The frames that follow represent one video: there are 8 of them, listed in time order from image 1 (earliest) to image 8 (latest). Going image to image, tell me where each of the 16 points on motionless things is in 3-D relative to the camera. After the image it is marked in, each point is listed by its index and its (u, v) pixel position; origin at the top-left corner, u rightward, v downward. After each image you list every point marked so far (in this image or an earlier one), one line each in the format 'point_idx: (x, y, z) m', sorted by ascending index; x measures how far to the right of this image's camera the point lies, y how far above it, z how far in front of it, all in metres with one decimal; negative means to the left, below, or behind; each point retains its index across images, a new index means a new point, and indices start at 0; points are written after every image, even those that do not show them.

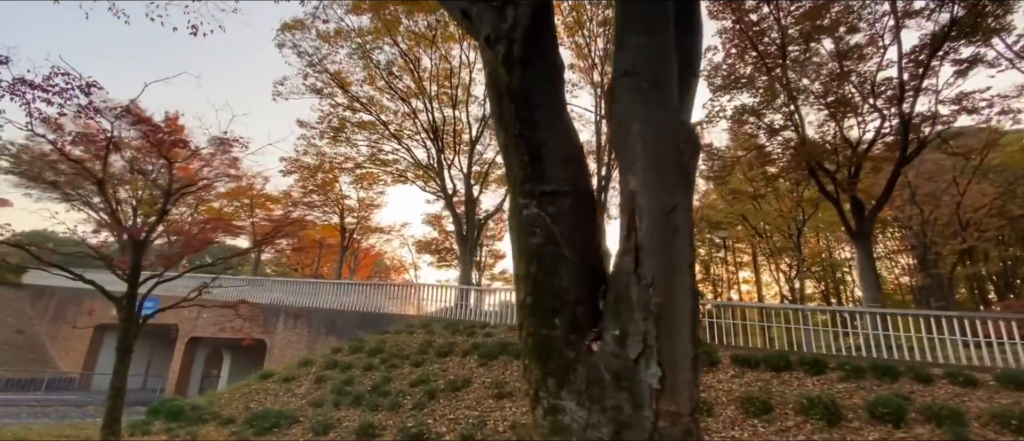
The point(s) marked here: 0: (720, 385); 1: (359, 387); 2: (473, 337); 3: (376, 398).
0: (+2.8, -2.2, +7.4) m
1: (-2.3, -2.5, +8.4) m
2: (-0.8, -2.1, +10.3) m
3: (-1.9, -2.5, +7.9) m
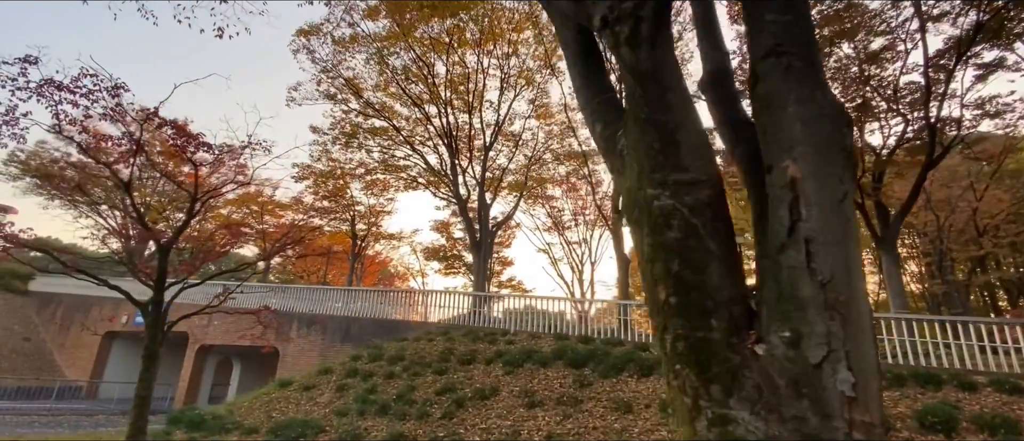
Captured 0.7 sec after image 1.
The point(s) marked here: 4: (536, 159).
0: (+3.2, -2.3, +7.2) m
1: (-1.9, -2.6, +8.2) m
2: (-0.4, -2.2, +10.1) m
3: (-1.5, -2.6, +7.7) m
4: (+0.8, +2.0, +18.2) m
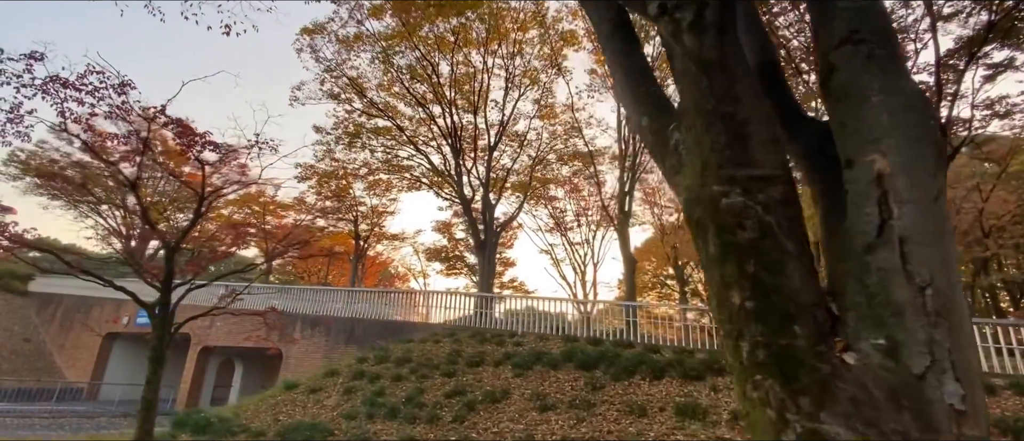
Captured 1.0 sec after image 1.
0: (+3.3, -2.3, +7.1) m
1: (-1.7, -2.6, +8.1) m
2: (-0.2, -2.2, +10.0) m
3: (-1.3, -2.6, +7.6) m
4: (+0.9, +2.0, +18.1) m
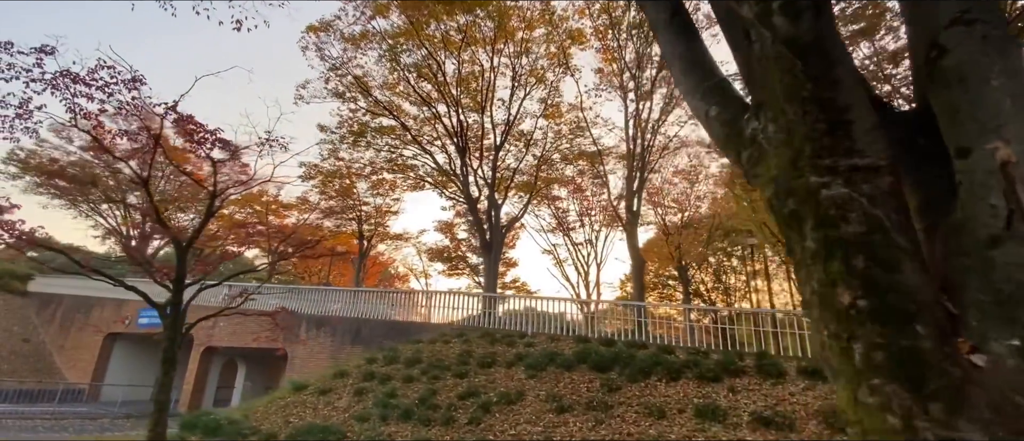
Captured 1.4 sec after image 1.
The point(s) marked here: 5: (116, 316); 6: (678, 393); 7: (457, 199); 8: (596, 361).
0: (+3.5, -2.3, +7.0) m
1: (-1.5, -2.6, +8.0) m
2: (0.0, -2.2, +9.9) m
3: (-1.1, -2.5, +7.4) m
4: (+1.1, +2.0, +18.0) m
5: (-12.9, -3.1, +18.1) m
6: (+2.2, -2.3, +7.5) m
7: (-1.8, +0.7, +18.4) m
8: (+1.3, -2.1, +8.5) m
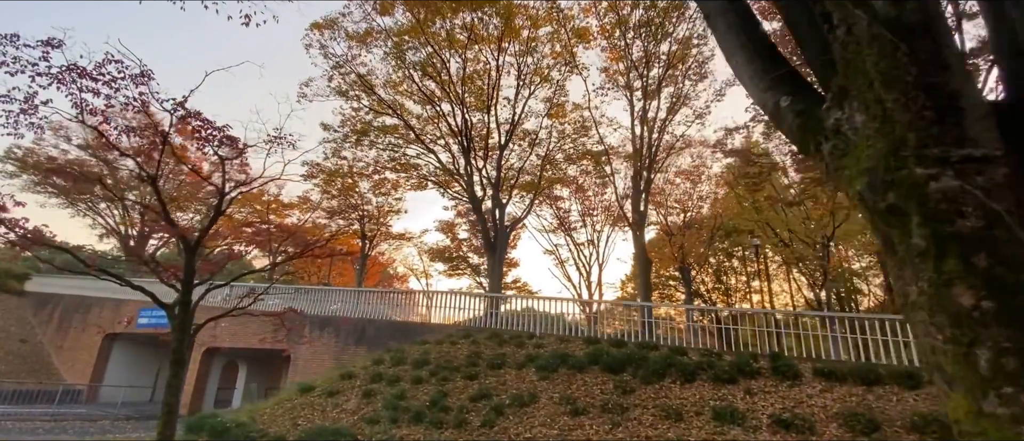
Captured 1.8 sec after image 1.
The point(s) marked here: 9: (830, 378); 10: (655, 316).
0: (+3.7, -2.3, +6.9) m
1: (-1.4, -2.5, +7.9) m
2: (+0.1, -2.2, +9.8) m
3: (-1.0, -2.5, +7.3) m
4: (+1.2, +2.0, +17.8) m
5: (-12.8, -3.1, +17.9) m
6: (+2.4, -2.3, +7.4) m
7: (-1.7, +0.7, +18.3) m
8: (+1.4, -2.1, +8.4) m
9: (+4.3, -2.1, +7.5) m
10: (+2.9, -2.0, +11.5) m
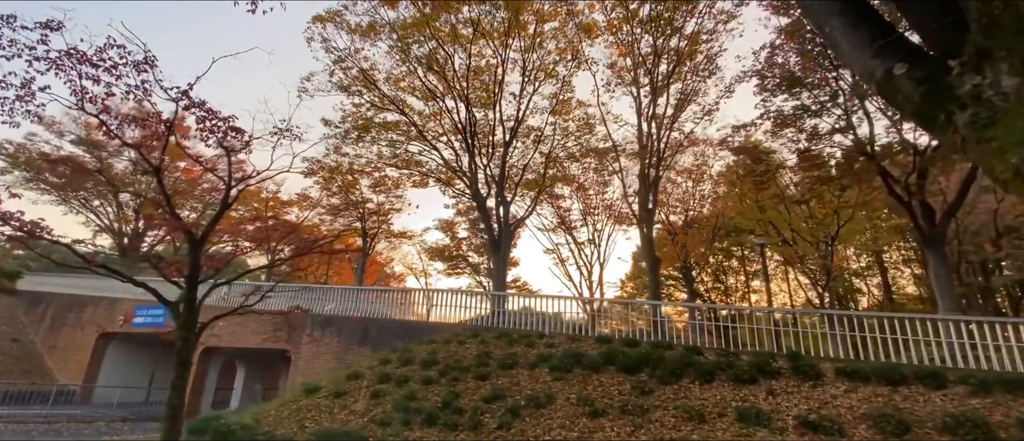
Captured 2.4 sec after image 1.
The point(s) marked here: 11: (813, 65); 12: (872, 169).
0: (+3.9, -2.2, +6.7) m
1: (-1.2, -2.5, +7.6) m
2: (+0.3, -2.2, +9.5) m
3: (-0.8, -2.5, +7.1) m
4: (+1.3, +2.0, +17.6) m
5: (-12.7, -3.0, +17.5) m
6: (+2.6, -2.3, +7.2) m
7: (-1.6, +0.8, +18.0) m
8: (+1.6, -2.1, +8.1) m
9: (+4.5, -2.1, +7.4) m
10: (+3.1, -1.9, +11.3) m
11: (+6.8, +3.5, +12.5) m
12: (+7.6, +1.1, +11.7) m
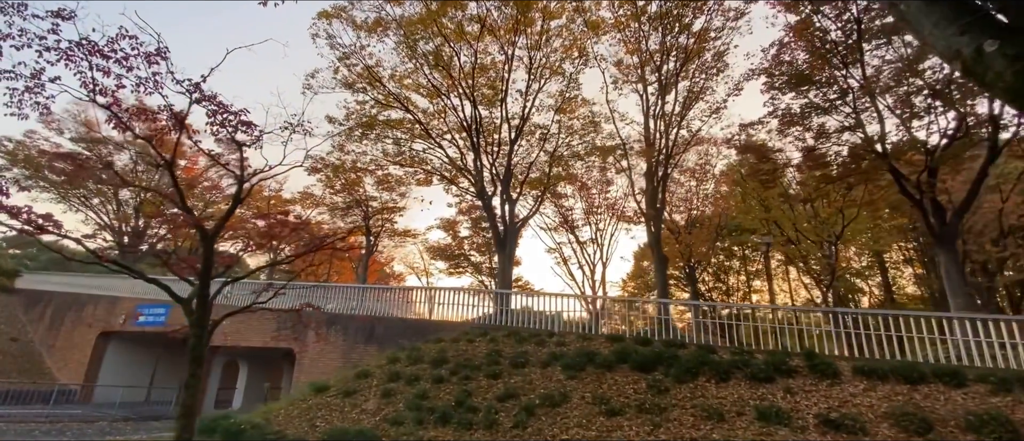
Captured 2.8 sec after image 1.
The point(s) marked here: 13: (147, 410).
0: (+4.1, -2.2, +6.7) m
1: (-1.0, -2.4, +7.5) m
2: (+0.5, -2.1, +9.4) m
3: (-0.6, -2.4, +7.0) m
4: (+1.4, +2.1, +17.5) m
5: (-12.5, -2.9, +17.4) m
6: (+2.8, -2.2, +7.1) m
7: (-1.5, +0.8, +17.9) m
8: (+1.8, -2.0, +8.0) m
9: (+4.7, -2.0, +7.3) m
10: (+3.3, -1.9, +11.2) m
11: (+6.9, +3.5, +12.5) m
12: (+7.8, +1.1, +11.7) m
13: (-9.6, -5.0, +14.7) m
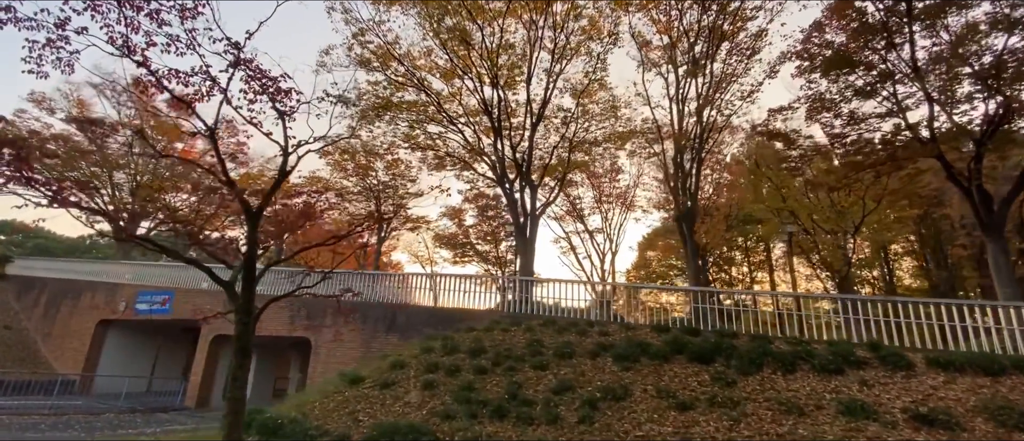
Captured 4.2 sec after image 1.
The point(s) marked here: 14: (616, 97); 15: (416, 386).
0: (+4.8, -2.0, +6.3) m
1: (-0.3, -2.2, +7.0) m
2: (+1.2, -1.8, +9.0) m
3: (+0.1, -2.2, +6.5) m
4: (+2.0, +2.5, +17.0) m
5: (-12.1, -2.4, +16.7) m
6: (+3.5, -2.0, +6.7) m
7: (-1.0, +1.2, +17.4) m
8: (+2.5, -1.8, +7.6) m
9: (+5.4, -1.8, +6.9) m
10: (+3.9, -1.6, +10.8) m
11: (+7.6, +3.8, +12.0) m
12: (+8.4, +1.4, +11.3) m
13: (-9.1, -4.6, +14.1) m
14: (+3.1, +3.6, +16.0) m
15: (-1.3, -2.3, +7.6) m
